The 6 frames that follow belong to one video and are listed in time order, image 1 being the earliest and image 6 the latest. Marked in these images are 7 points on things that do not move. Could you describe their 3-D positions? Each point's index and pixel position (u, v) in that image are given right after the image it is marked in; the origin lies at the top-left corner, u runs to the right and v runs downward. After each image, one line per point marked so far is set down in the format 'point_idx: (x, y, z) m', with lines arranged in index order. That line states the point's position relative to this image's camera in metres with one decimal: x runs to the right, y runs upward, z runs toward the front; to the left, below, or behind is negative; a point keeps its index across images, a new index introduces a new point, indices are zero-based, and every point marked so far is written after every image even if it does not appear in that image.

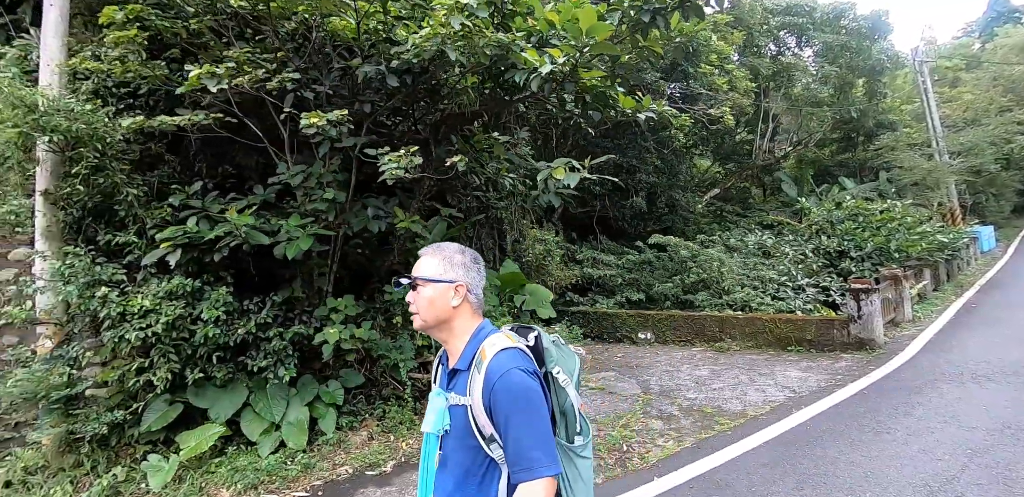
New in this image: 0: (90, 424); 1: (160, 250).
0: (-2.5, -1.0, +3.0) m
1: (-2.1, 0.0, +3.1) m
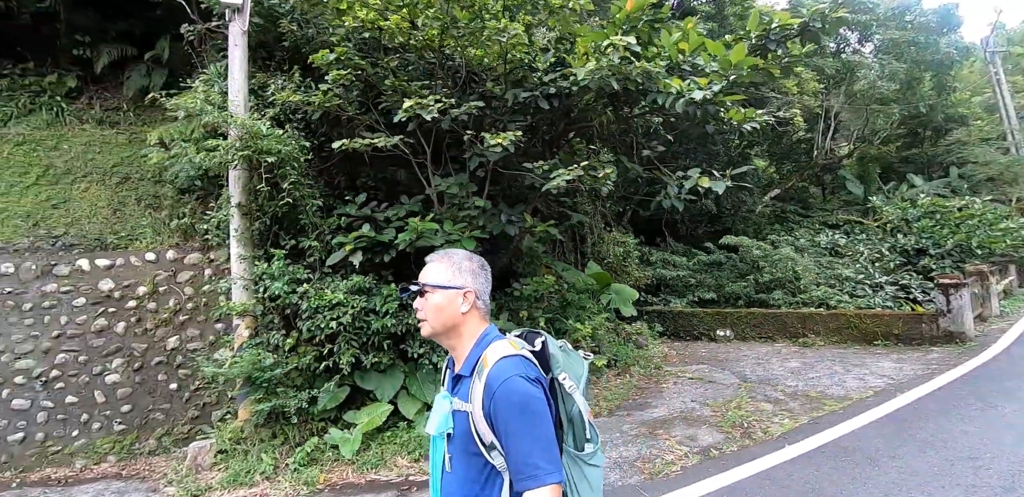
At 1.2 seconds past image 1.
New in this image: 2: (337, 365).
0: (-1.5, -1.1, +3.6) m
1: (-1.2, 0.0, +3.6) m
2: (-1.2, -0.9, +3.6) m
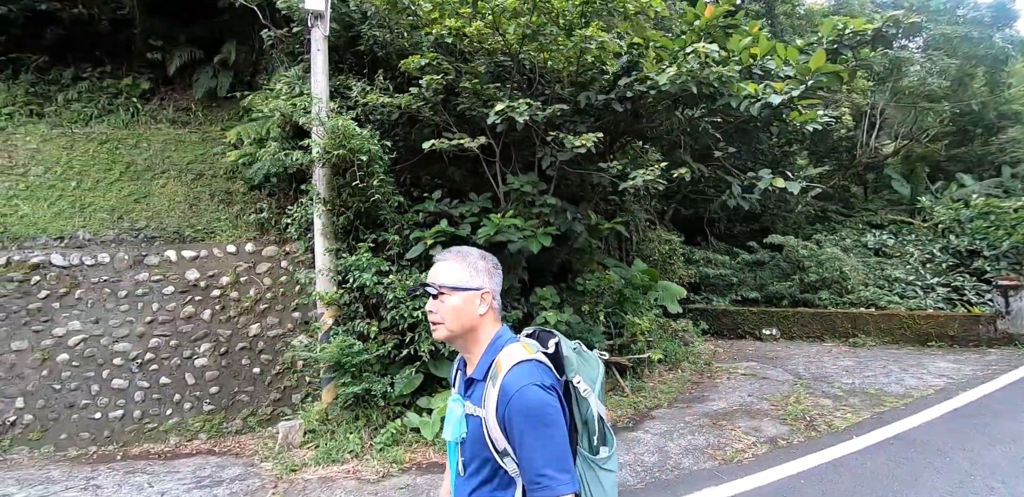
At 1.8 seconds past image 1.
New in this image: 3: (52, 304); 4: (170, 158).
0: (-1.0, -1.0, +3.8) m
1: (-0.7, 0.0, +3.9) m
2: (-0.7, -0.8, +3.8) m
3: (-4.1, -0.5, +4.4) m
4: (-4.2, +1.1, +6.0) m
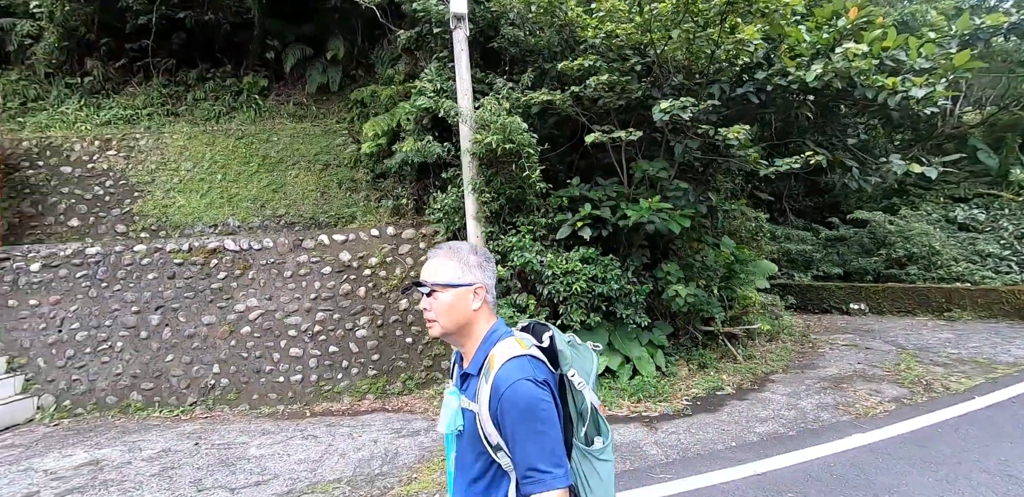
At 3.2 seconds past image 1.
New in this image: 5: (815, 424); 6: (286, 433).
0: (+0.2, -0.9, +4.3) m
1: (+0.5, +0.2, +4.3) m
2: (+0.5, -0.7, +4.3) m
3: (-2.9, -0.4, +5.0) m
4: (-2.9, +1.3, +6.6) m
5: (+2.2, -1.3, +3.6) m
6: (-1.8, -1.5, +4.0) m
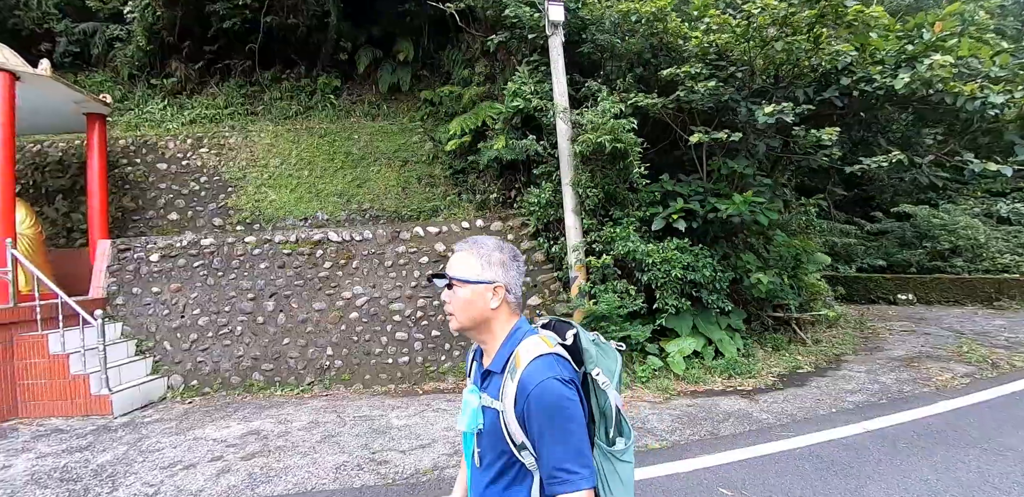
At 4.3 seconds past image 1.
0: (+1.1, -0.8, +4.7) m
1: (+1.4, +0.3, +4.7) m
2: (+1.4, -0.6, +4.7) m
3: (-1.9, -0.3, +5.4) m
4: (-1.9, +1.4, +6.9) m
5: (+3.2, -1.2, +4.0) m
6: (-0.9, -1.4, +4.4) m
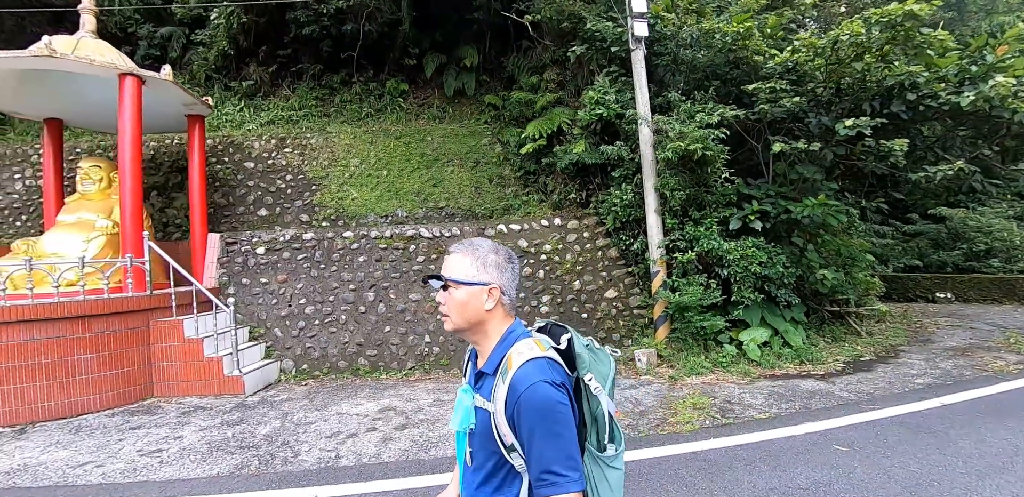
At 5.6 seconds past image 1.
0: (+2.1, -0.8, +5.1) m
1: (+2.4, +0.3, +5.1) m
2: (+2.4, -0.6, +5.2) m
3: (-1.0, -0.2, +5.8) m
4: (-1.0, +1.5, +7.4) m
5: (+4.2, -1.2, +4.5) m
6: (+0.1, -1.4, +4.8) m
